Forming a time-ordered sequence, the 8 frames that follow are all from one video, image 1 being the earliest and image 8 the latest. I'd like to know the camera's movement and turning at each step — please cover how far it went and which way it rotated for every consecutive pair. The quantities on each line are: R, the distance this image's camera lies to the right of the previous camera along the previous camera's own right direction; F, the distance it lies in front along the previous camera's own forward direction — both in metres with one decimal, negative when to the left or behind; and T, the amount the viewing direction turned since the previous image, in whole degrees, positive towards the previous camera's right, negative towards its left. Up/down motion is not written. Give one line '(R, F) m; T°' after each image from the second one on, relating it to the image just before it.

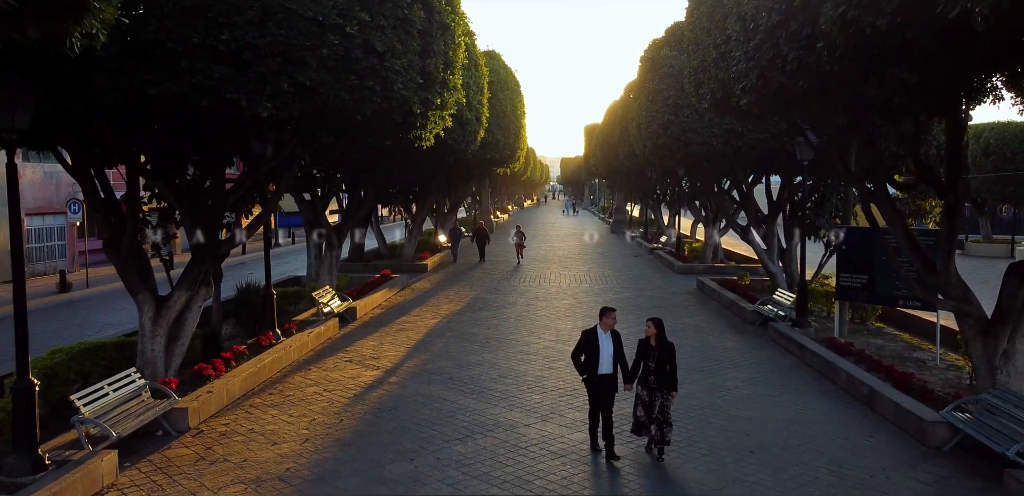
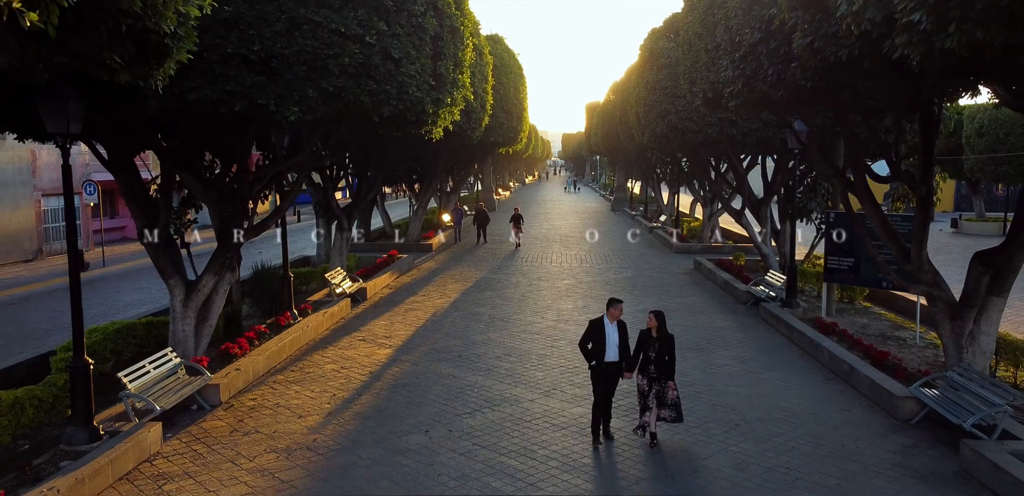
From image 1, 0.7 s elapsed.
(-0.1, -0.6) m; 0°
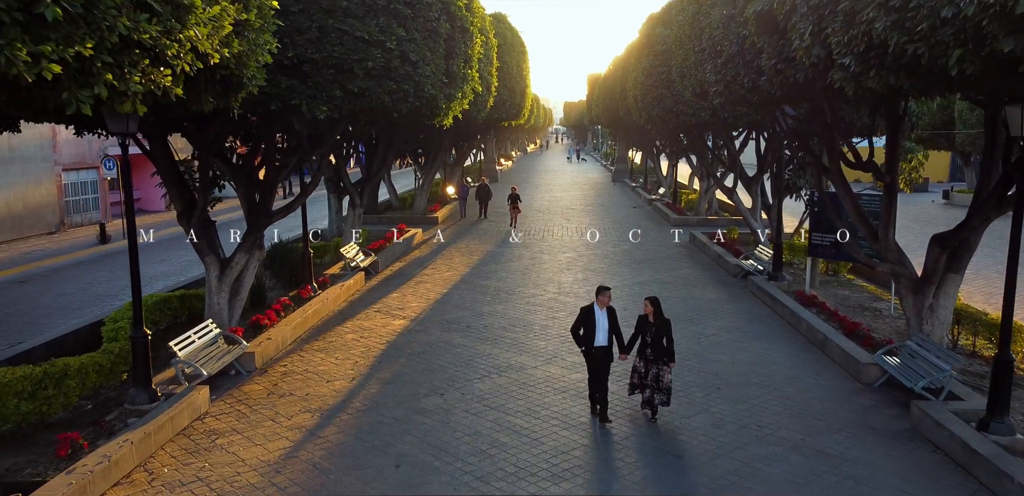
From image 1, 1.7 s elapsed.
(-0.1, -0.8) m; 0°
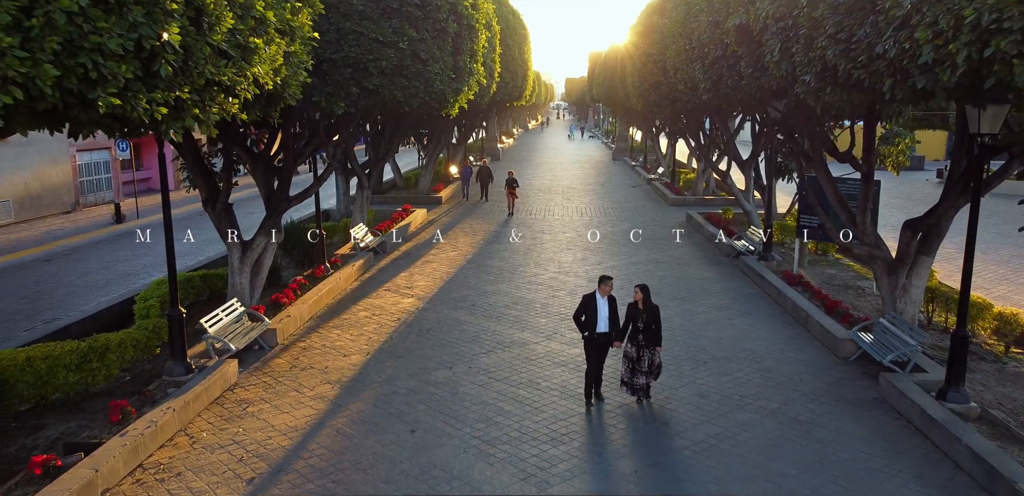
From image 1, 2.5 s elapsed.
(0.0, -0.7) m; 0°
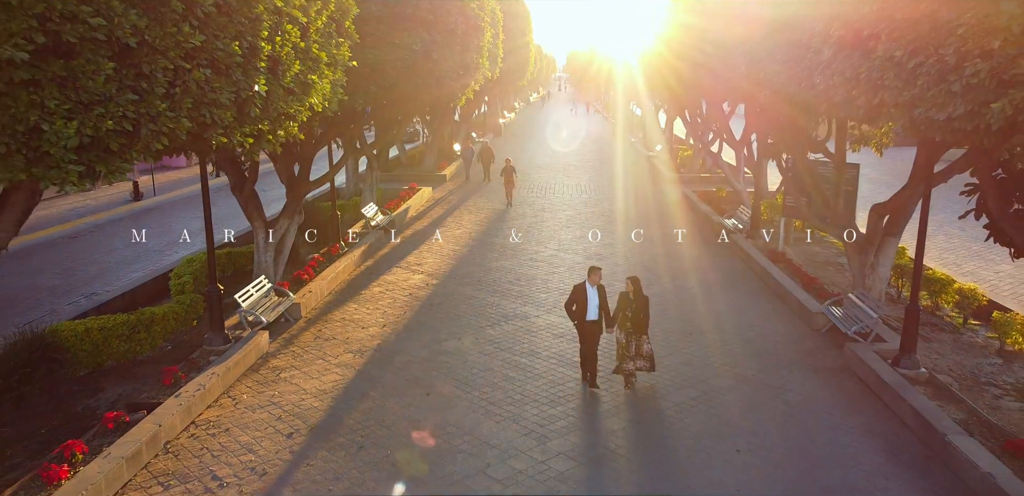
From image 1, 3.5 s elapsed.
(0.0, -0.9) m; 0°
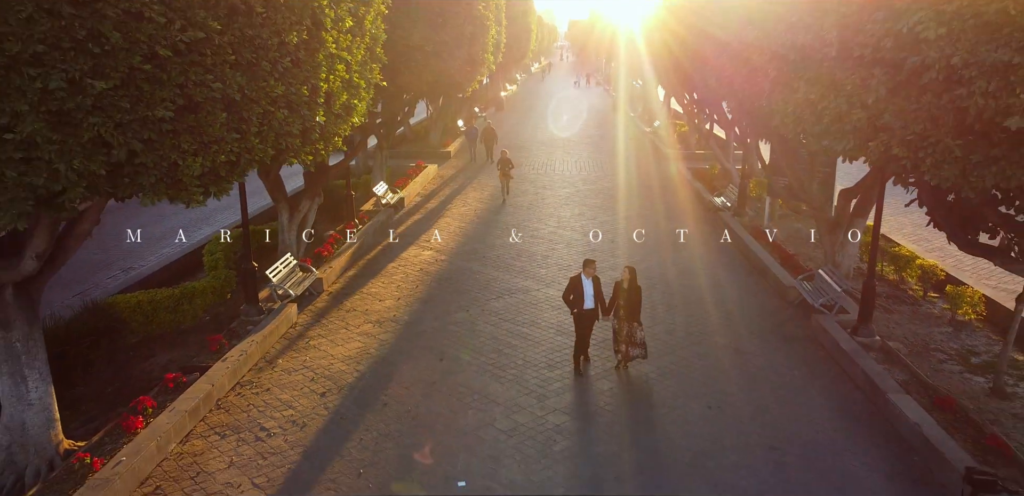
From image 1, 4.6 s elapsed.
(0.0, -1.1) m; 0°
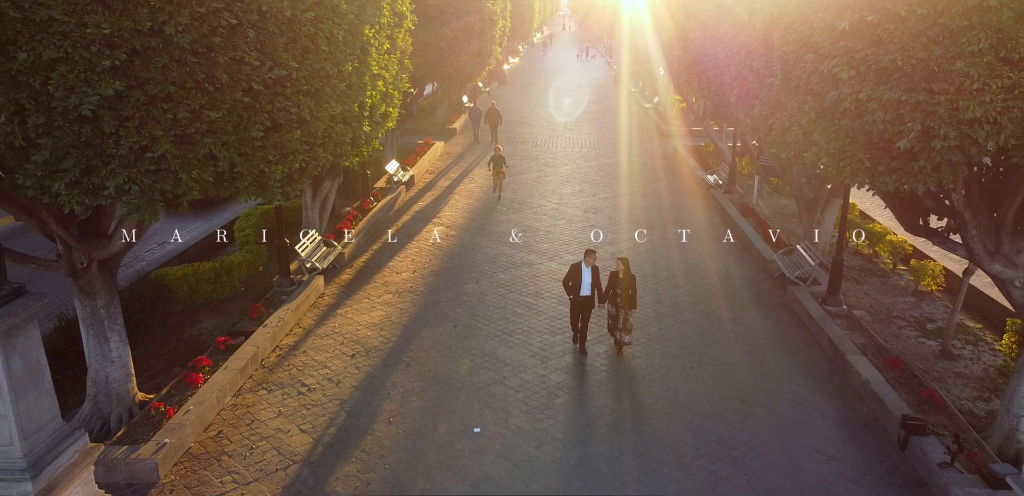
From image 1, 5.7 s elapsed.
(-0.1, -1.1) m; 0°
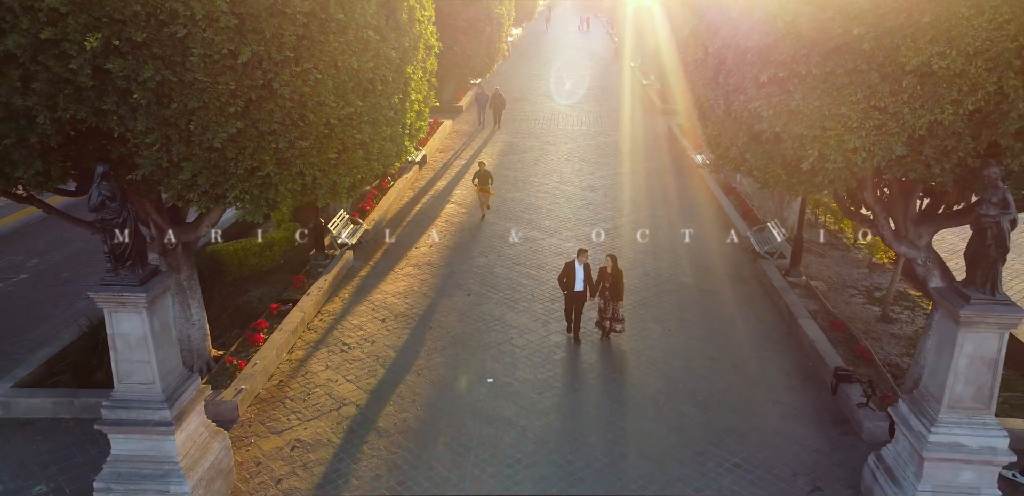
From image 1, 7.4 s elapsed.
(-0.1, -1.7) m; 0°
